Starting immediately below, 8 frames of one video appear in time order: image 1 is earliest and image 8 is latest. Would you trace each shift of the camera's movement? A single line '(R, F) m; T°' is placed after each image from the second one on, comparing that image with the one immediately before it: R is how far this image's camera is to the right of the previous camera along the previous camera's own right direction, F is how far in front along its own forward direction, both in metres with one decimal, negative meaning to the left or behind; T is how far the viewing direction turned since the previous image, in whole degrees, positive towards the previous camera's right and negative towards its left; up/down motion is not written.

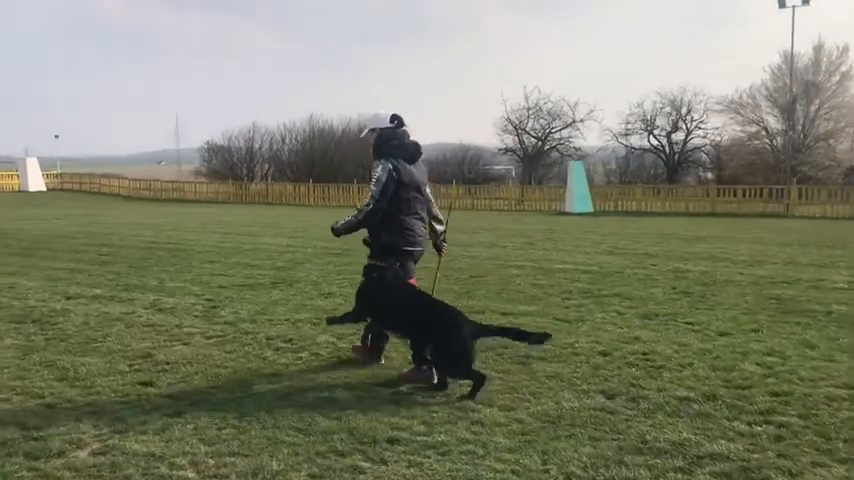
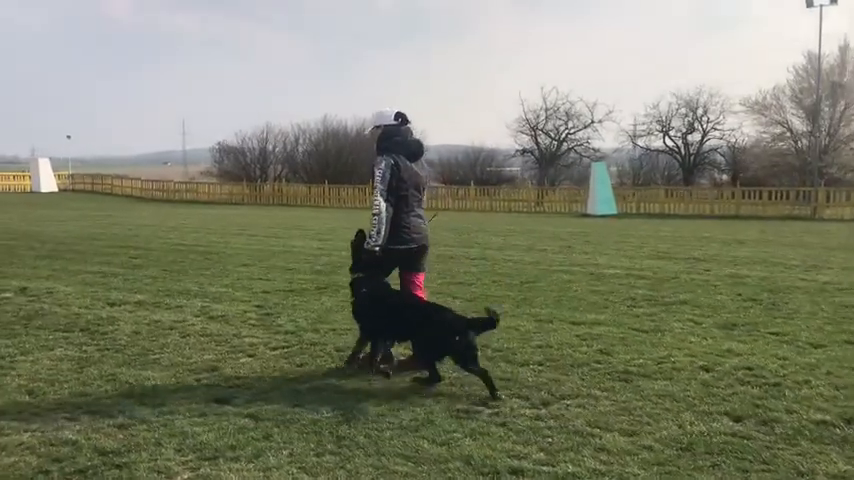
(-0.5, +0.4) m; 0°
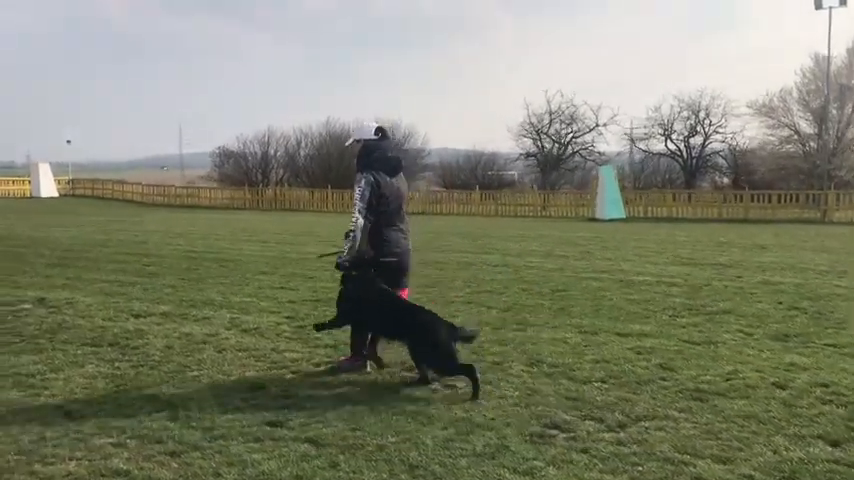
(-0.4, +0.3) m; 0°
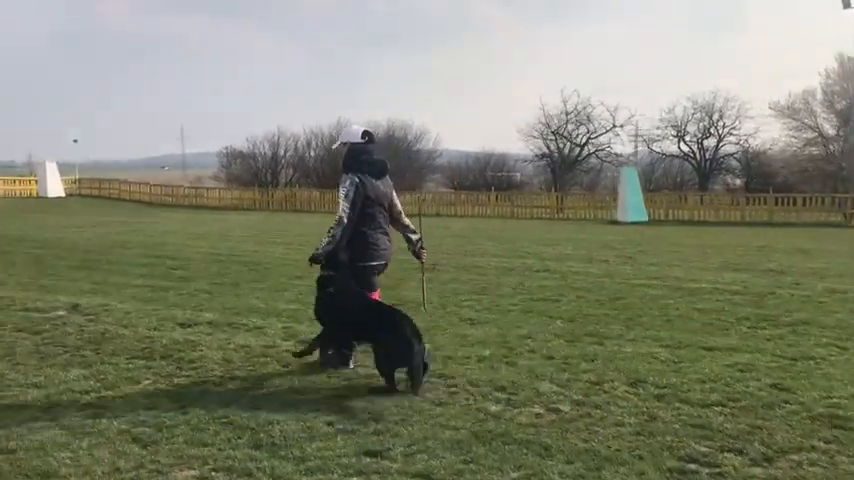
(-0.6, +0.5) m; 0°
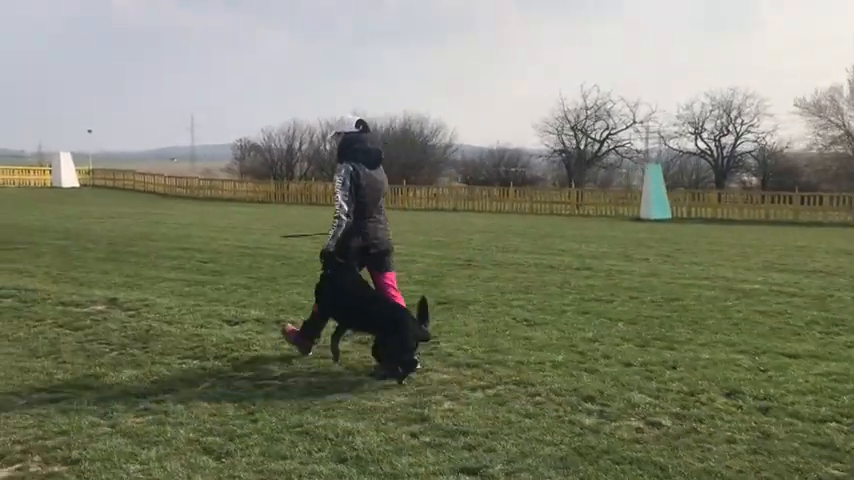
(-0.4, +0.3) m; -1°
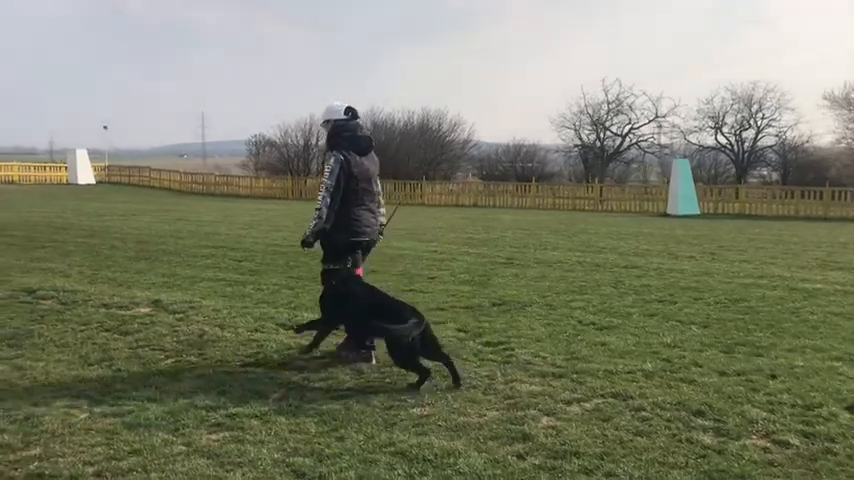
(-0.4, +0.4) m; -1°
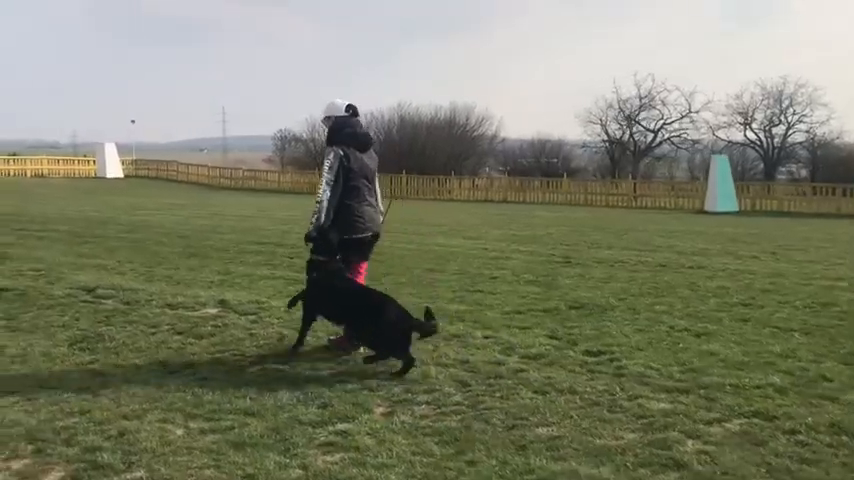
(-0.6, +0.4) m; -1°
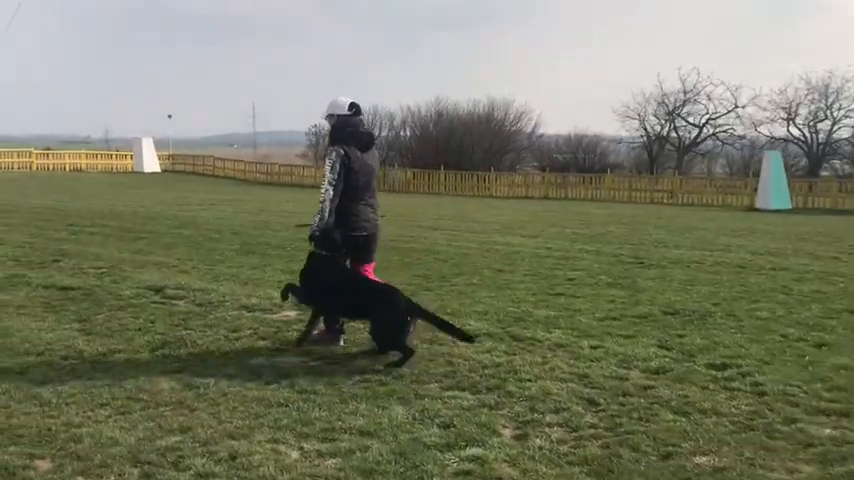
(-0.5, +0.4) m; -2°
